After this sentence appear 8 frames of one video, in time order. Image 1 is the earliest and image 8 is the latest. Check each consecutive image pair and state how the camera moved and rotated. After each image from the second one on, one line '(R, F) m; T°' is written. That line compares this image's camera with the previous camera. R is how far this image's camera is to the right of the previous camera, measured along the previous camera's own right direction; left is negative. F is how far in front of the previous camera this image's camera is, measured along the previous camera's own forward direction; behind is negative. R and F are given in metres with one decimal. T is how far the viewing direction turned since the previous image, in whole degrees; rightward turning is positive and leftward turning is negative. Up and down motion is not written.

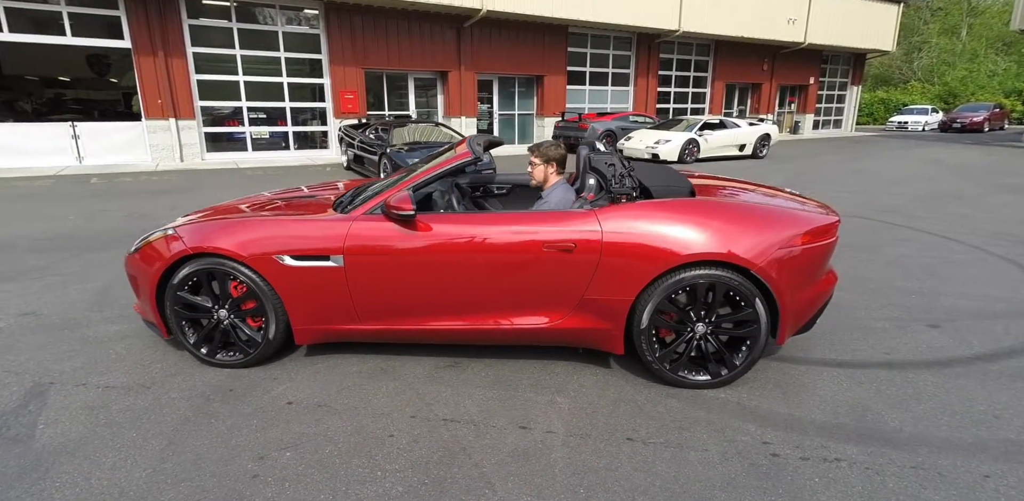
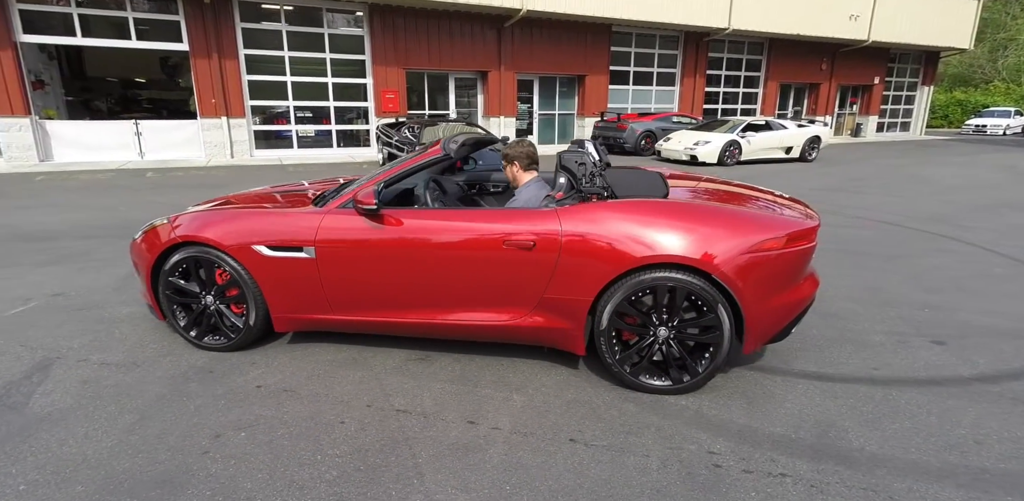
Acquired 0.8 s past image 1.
(+0.5, 0.0) m; -5°
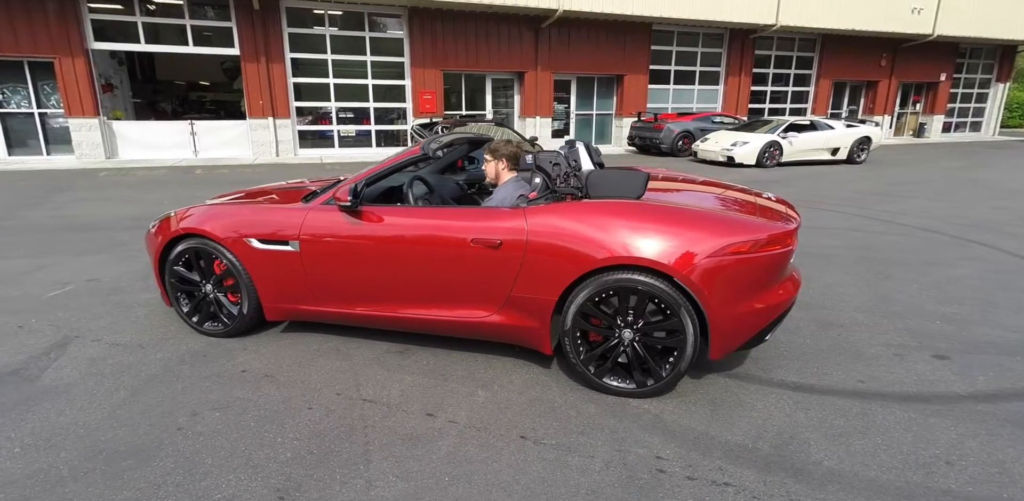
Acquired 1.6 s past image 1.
(+0.4, 0.0) m; -5°
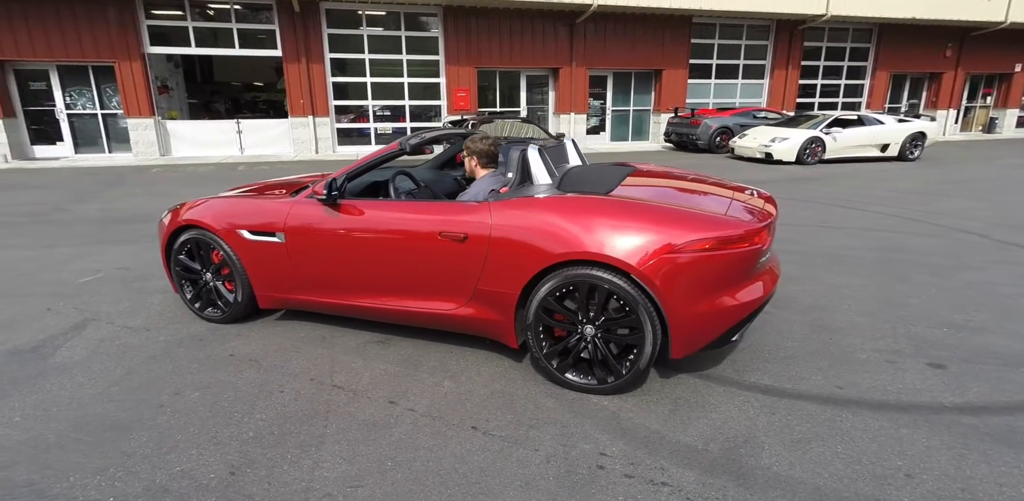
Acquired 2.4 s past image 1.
(+0.4, 0.0) m; -5°
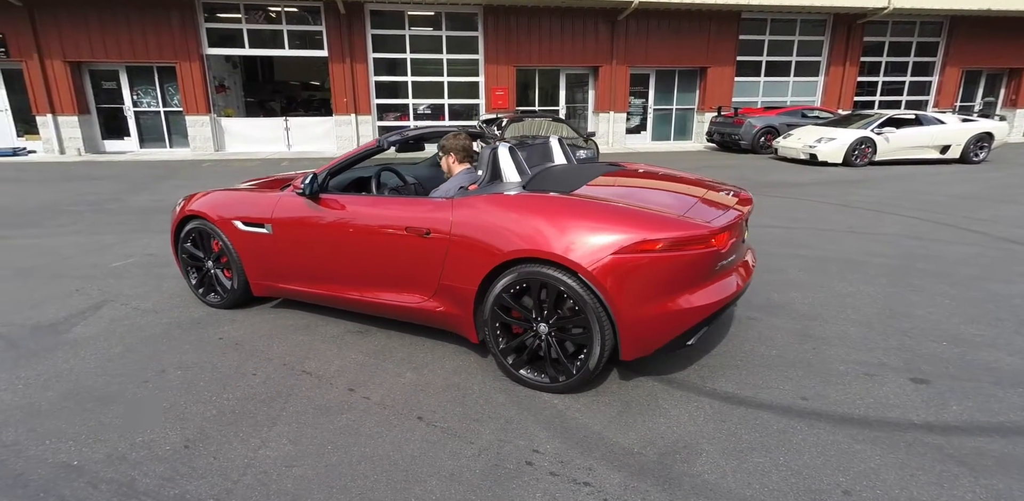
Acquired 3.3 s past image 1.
(+0.5, 0.0) m; -5°
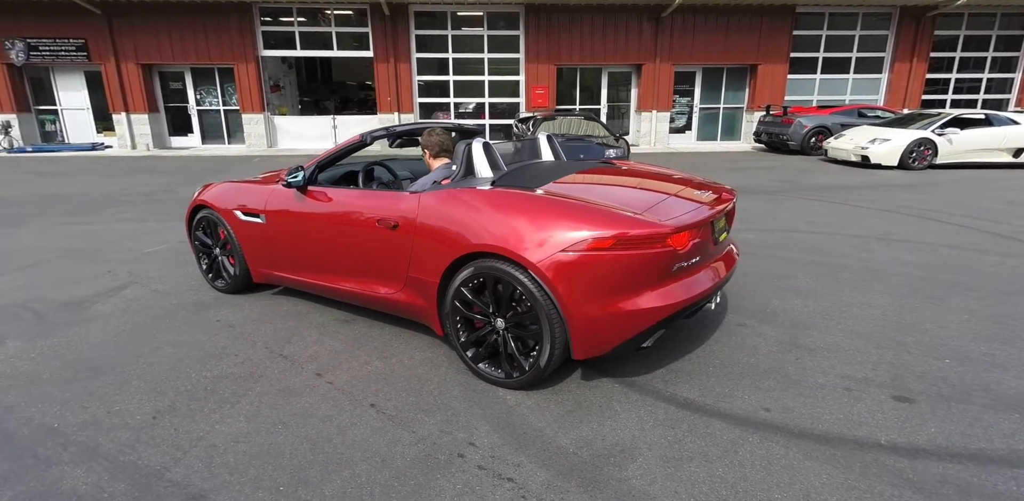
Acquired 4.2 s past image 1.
(+0.5, 0.0) m; -5°
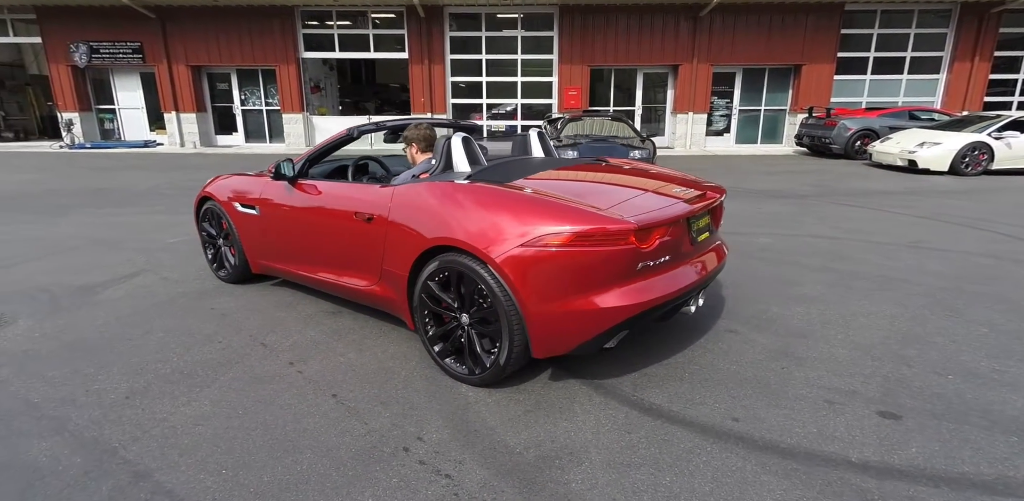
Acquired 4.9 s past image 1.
(+0.4, +0.1) m; -4°
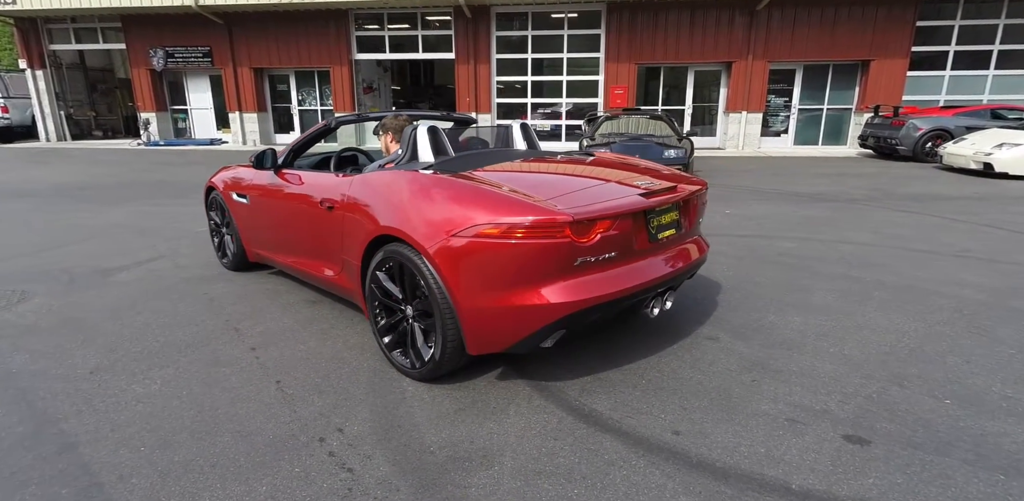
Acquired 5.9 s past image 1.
(+0.5, +0.1) m; -6°
